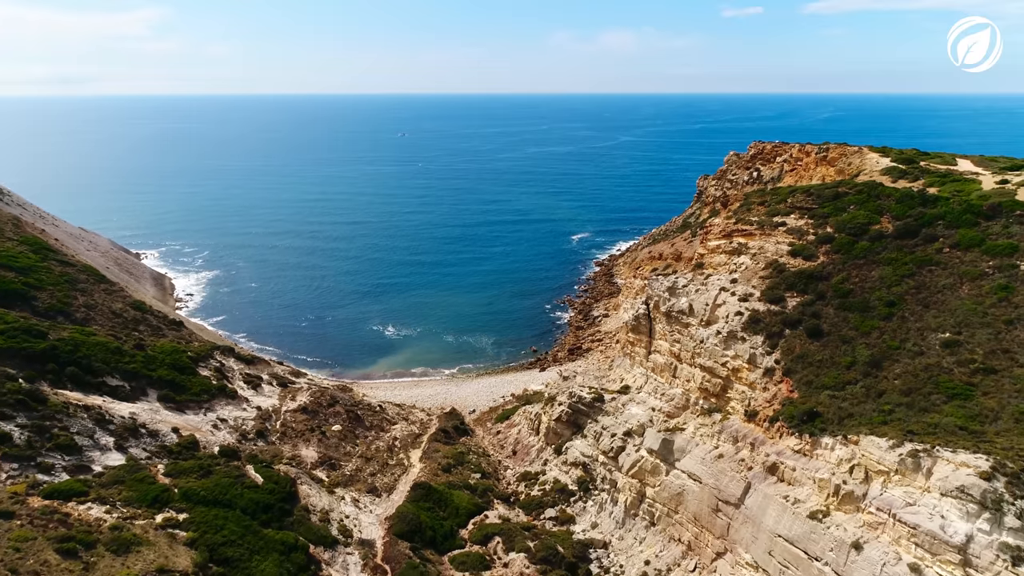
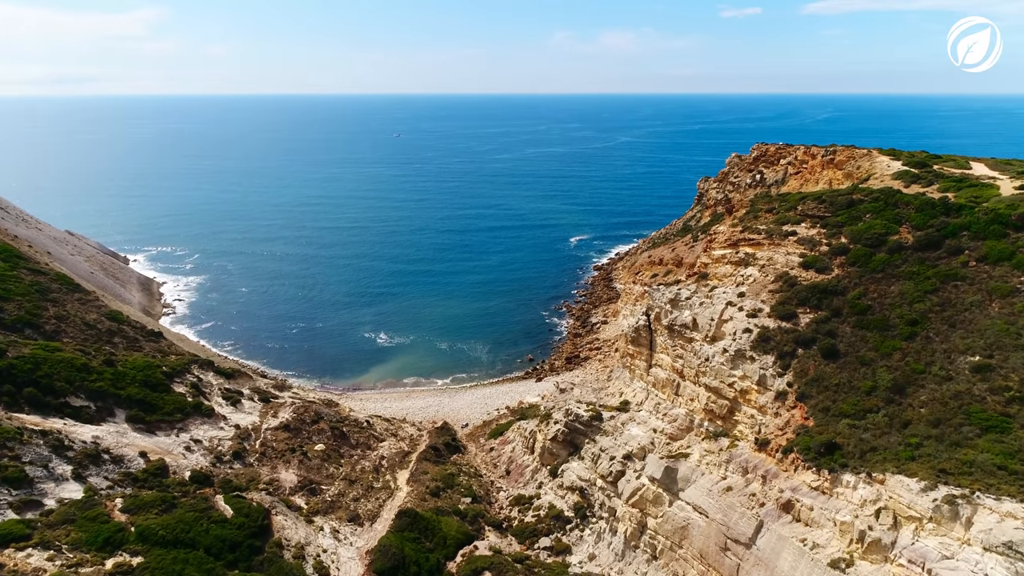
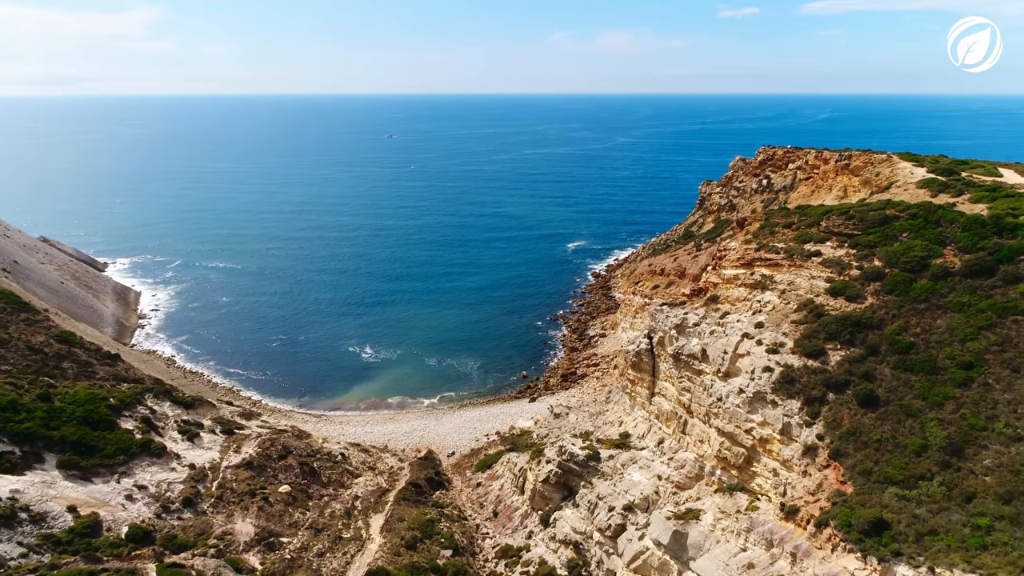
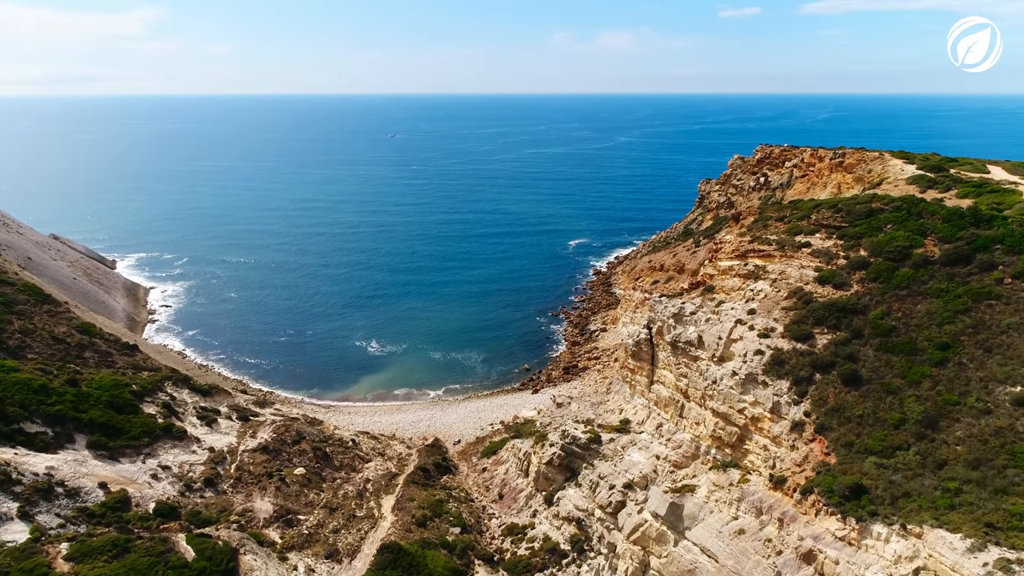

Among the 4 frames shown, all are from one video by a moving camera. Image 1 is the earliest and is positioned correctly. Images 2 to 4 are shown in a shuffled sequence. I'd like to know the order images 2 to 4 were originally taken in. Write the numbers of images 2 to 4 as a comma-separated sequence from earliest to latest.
2, 4, 3
